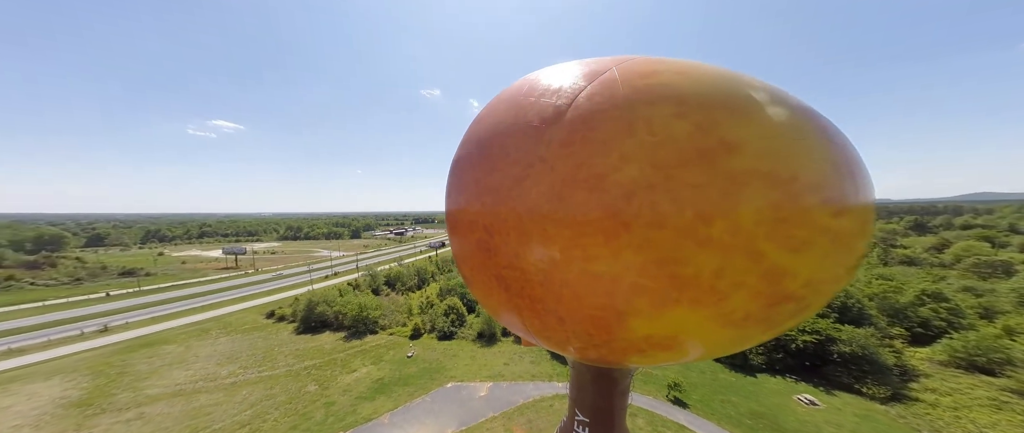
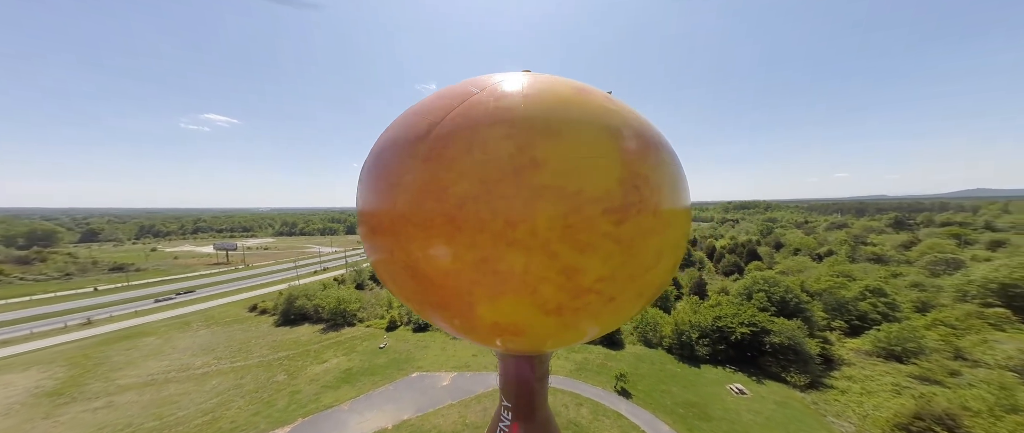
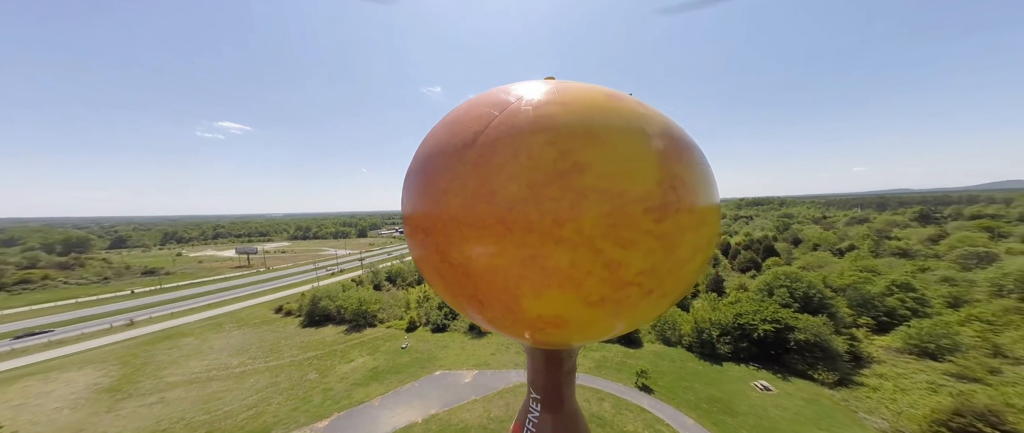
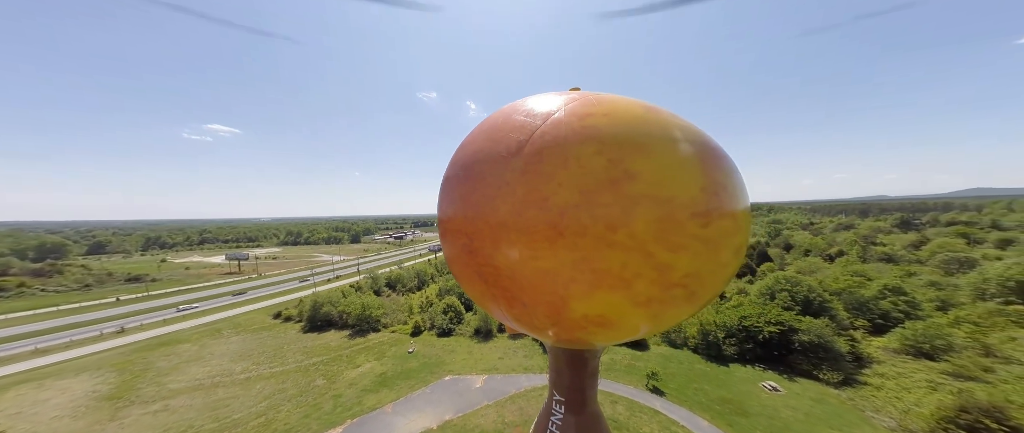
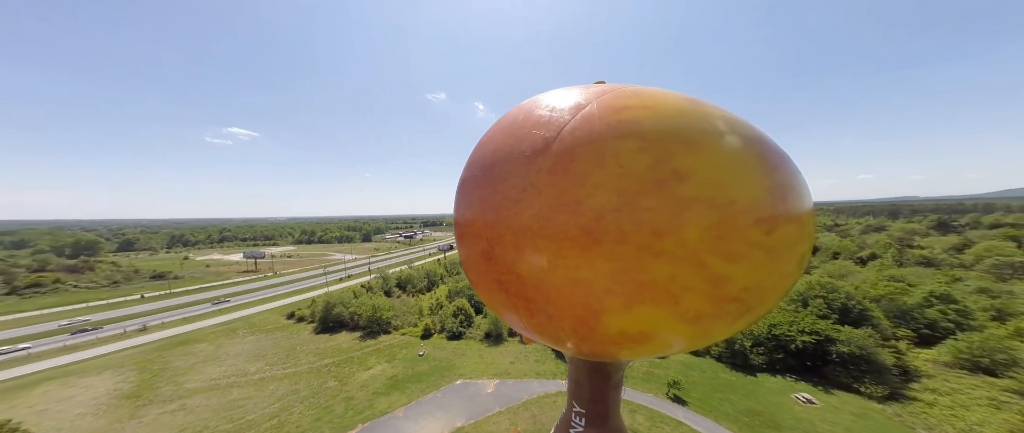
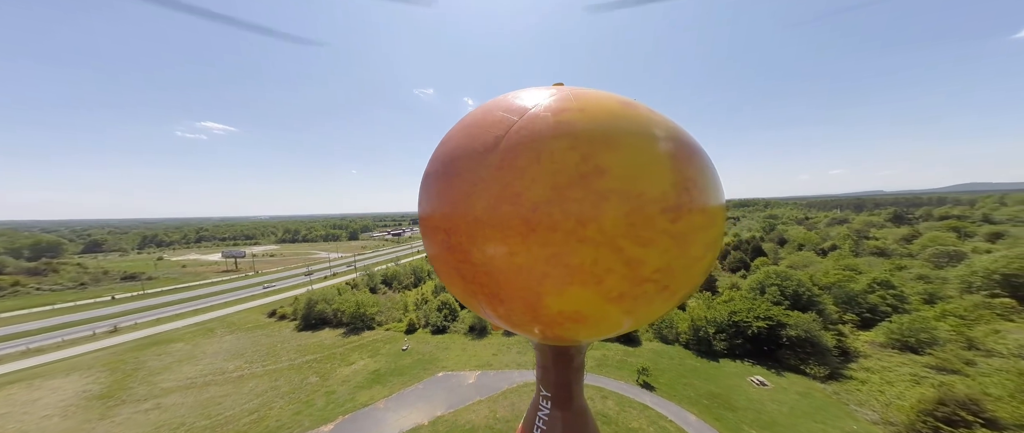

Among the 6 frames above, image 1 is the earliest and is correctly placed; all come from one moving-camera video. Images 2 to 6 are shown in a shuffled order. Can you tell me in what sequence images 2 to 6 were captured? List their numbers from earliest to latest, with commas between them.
5, 4, 6, 3, 2
